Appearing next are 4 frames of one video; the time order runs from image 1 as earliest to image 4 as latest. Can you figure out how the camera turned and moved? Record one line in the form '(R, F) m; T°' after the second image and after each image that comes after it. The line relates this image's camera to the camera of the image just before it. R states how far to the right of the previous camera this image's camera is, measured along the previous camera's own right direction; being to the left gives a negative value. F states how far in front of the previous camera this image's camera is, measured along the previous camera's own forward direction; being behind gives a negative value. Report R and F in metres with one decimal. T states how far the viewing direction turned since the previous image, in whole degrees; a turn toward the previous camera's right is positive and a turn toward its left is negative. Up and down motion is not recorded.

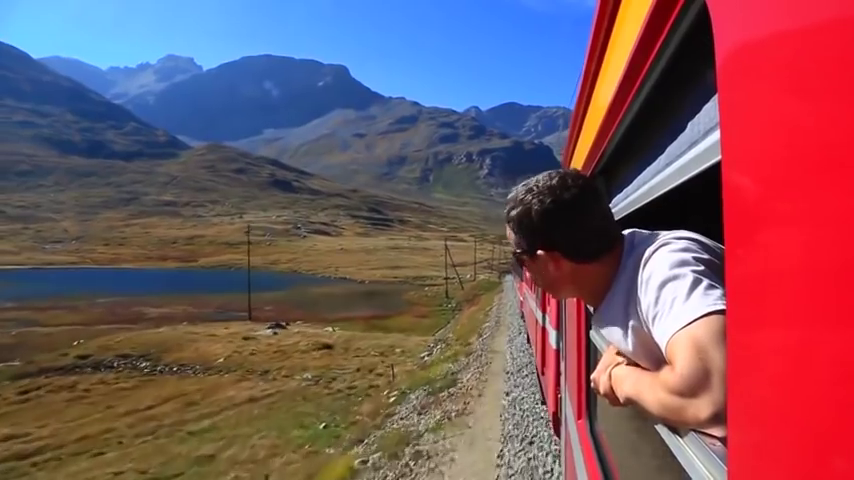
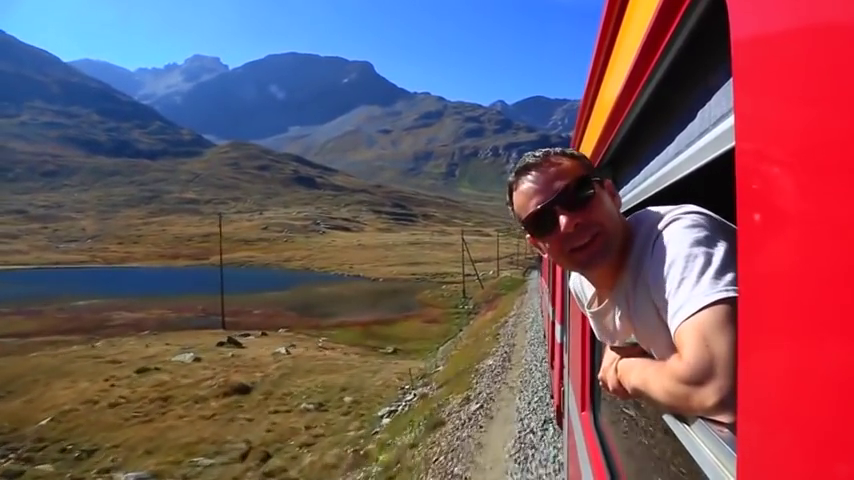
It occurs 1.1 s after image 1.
(+0.1, +0.7) m; -2°
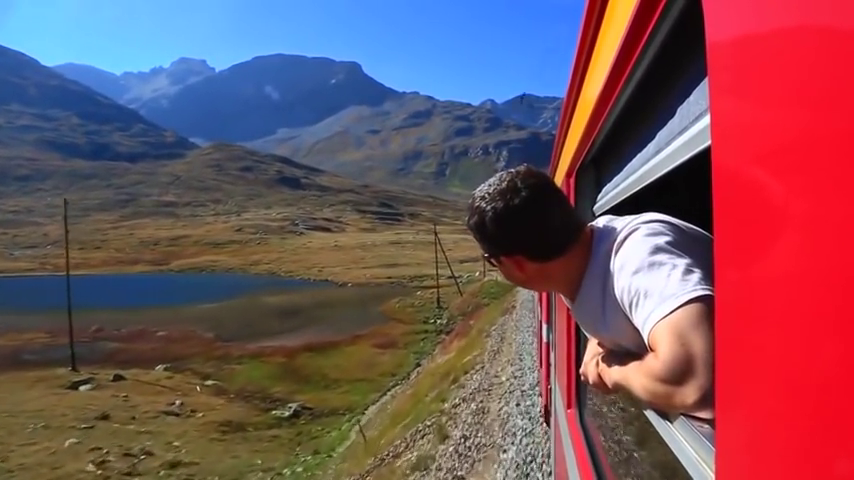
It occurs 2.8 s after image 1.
(+0.2, +1.1) m; +1°
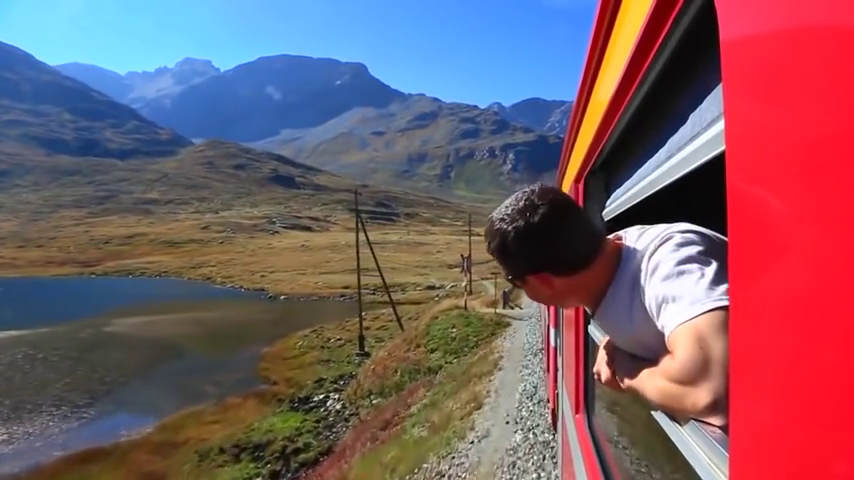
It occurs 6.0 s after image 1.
(+0.3, +2.0) m; 0°
